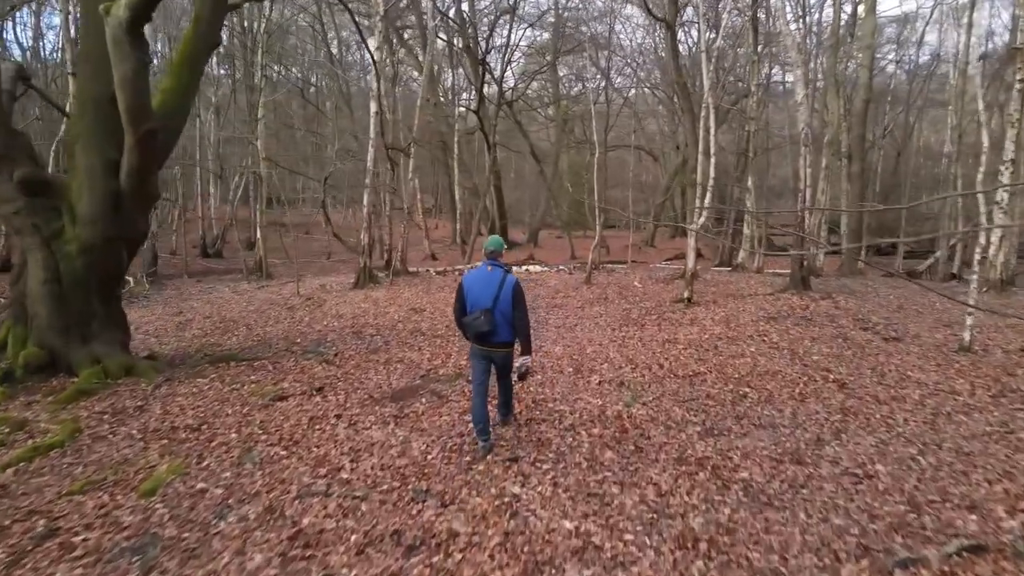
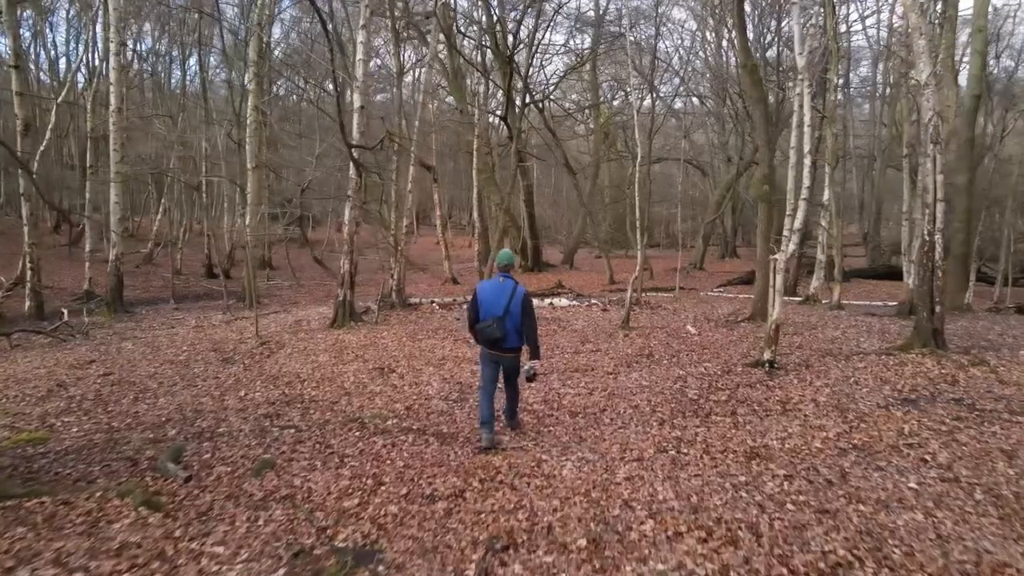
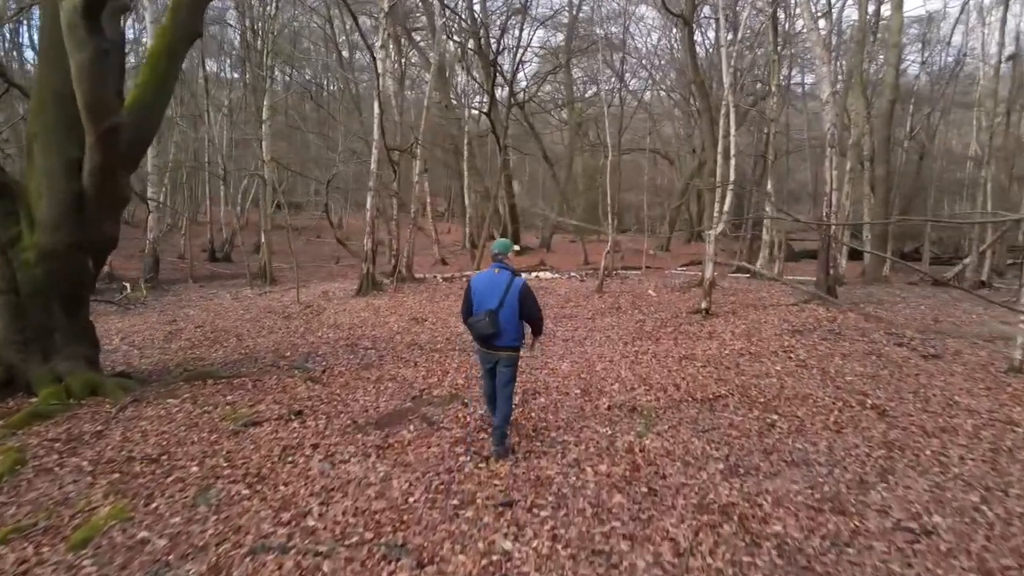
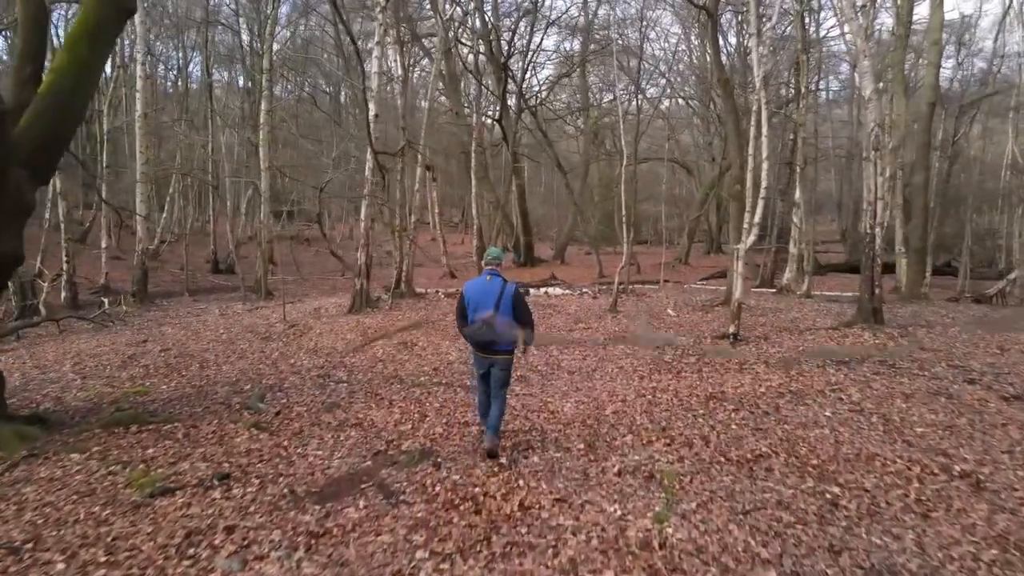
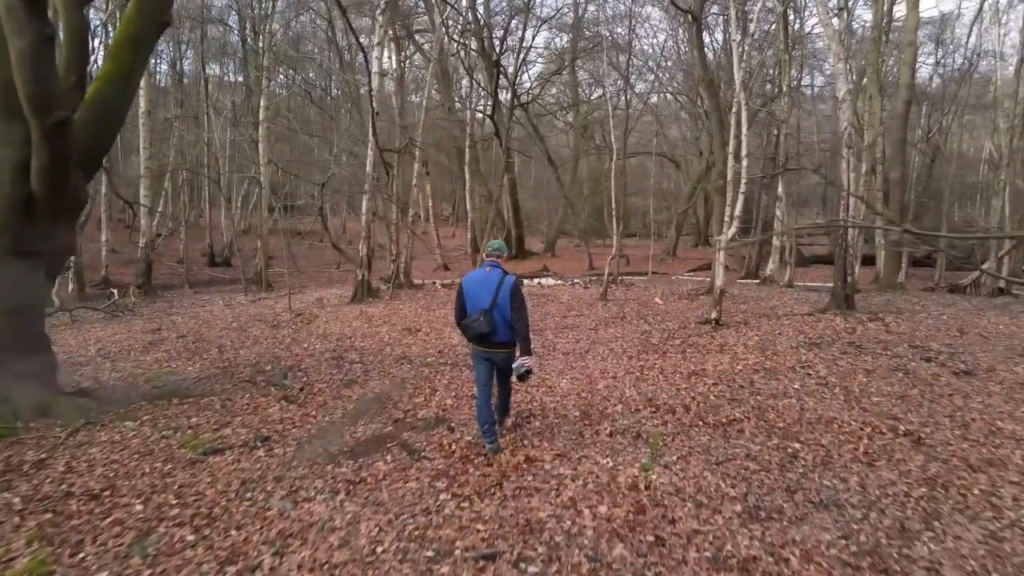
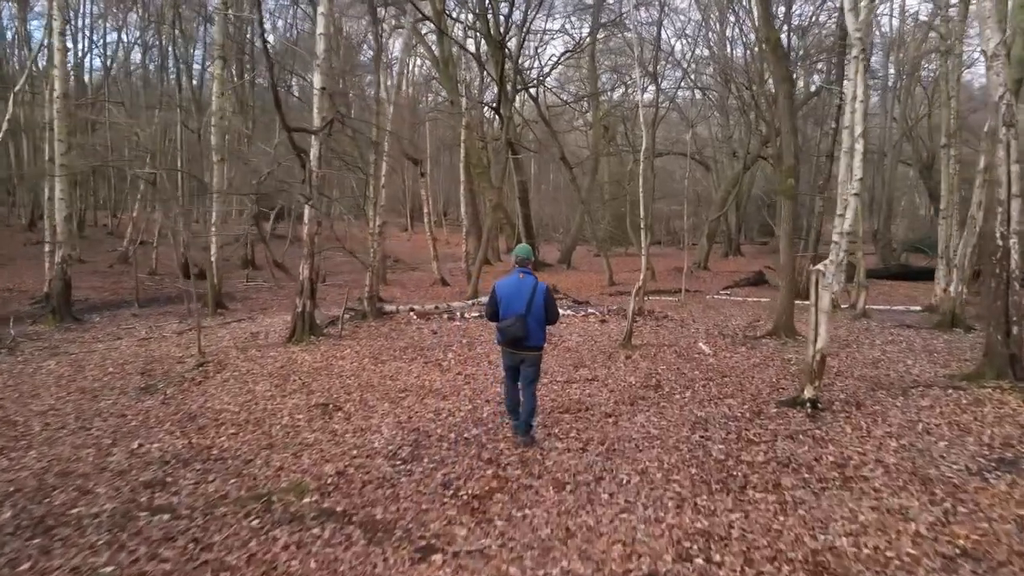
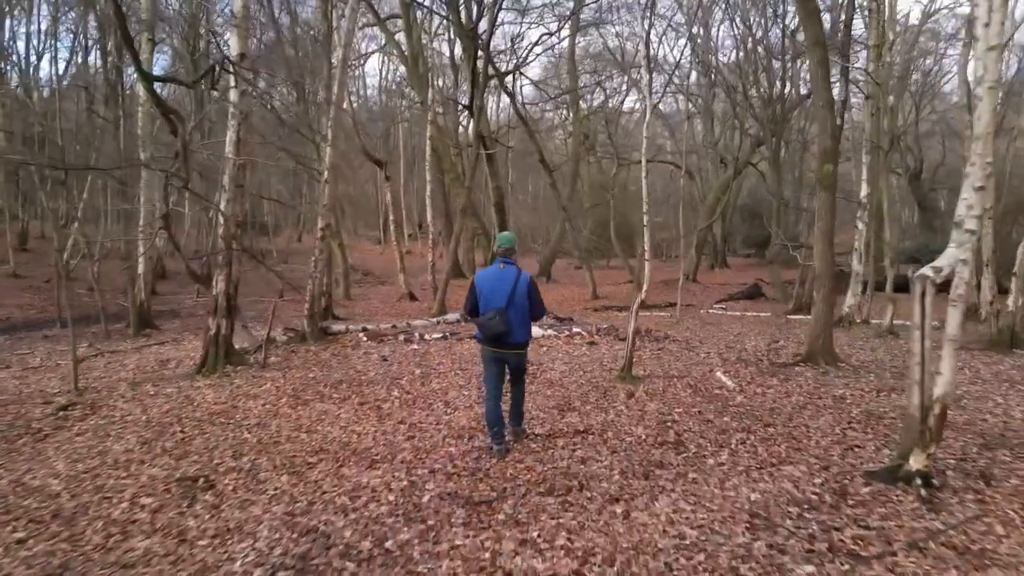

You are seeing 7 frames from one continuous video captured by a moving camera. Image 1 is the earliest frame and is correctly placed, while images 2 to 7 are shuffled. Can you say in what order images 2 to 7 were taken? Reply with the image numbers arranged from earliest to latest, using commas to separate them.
3, 5, 4, 2, 6, 7
